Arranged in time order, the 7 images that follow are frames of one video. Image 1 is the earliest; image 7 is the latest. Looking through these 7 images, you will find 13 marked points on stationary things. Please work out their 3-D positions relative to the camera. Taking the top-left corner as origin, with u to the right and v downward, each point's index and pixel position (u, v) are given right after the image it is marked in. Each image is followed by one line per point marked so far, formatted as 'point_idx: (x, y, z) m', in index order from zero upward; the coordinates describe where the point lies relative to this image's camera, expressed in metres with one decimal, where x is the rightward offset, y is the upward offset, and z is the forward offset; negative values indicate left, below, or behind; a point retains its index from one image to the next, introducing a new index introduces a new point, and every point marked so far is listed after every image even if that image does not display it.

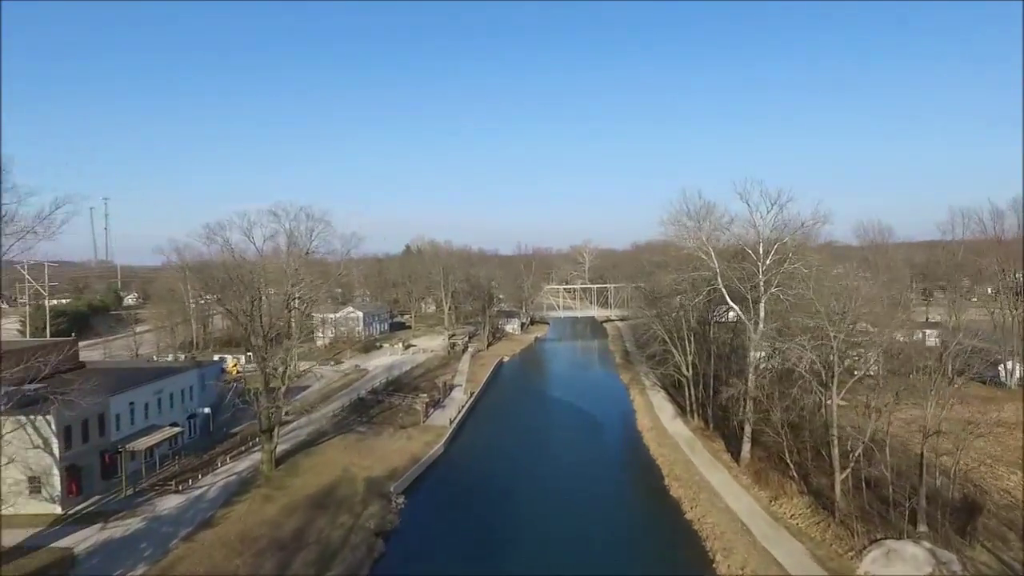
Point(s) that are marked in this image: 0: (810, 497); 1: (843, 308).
0: (+7.8, -5.4, +17.8) m
1: (+8.3, -0.5, +17.0) m
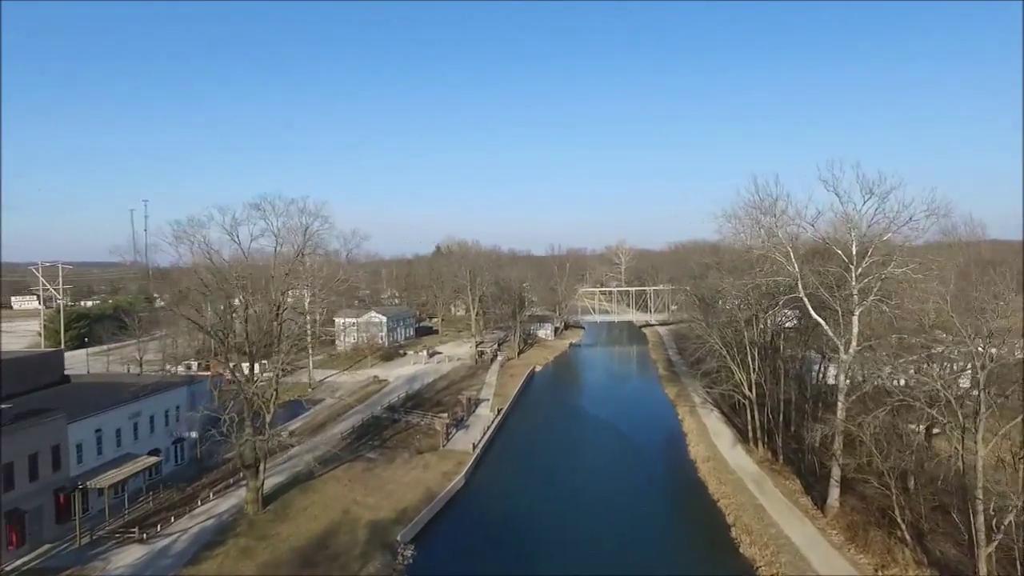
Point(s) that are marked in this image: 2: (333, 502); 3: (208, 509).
0: (+8.4, -5.7, +13.6) m
1: (+8.9, -0.7, +12.8) m
2: (-5.1, -6.1, +19.5) m
3: (-8.4, -6.1, +18.8) m
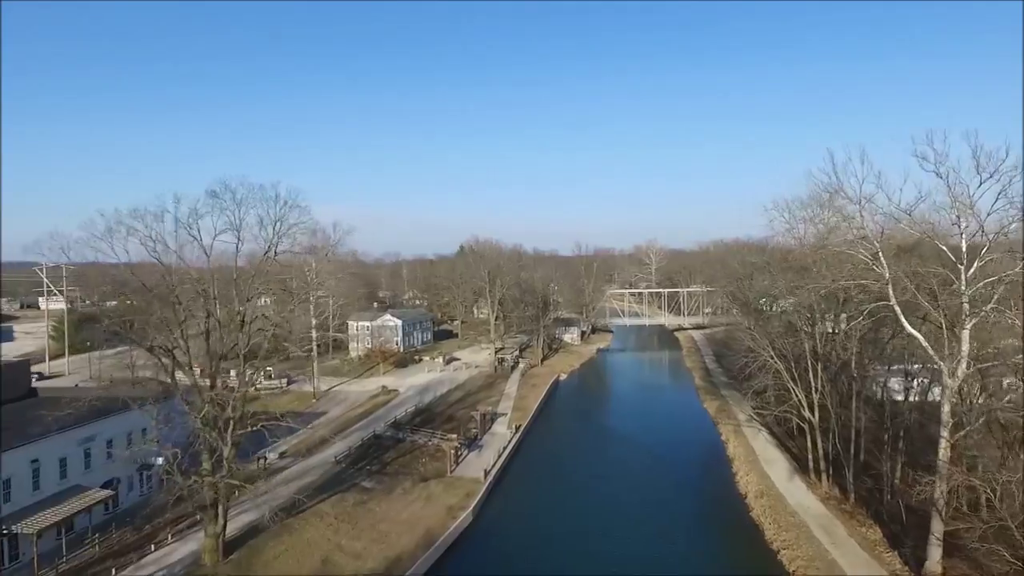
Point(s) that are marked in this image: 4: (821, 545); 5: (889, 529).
0: (+8.5, -5.8, +9.8) m
1: (+9.0, -0.8, +8.9) m
2: (-4.8, -6.2, +16.3) m
3: (-8.1, -6.2, +15.7) m
4: (+7.5, -6.2, +16.5) m
5: (+9.2, -5.9, +16.7) m
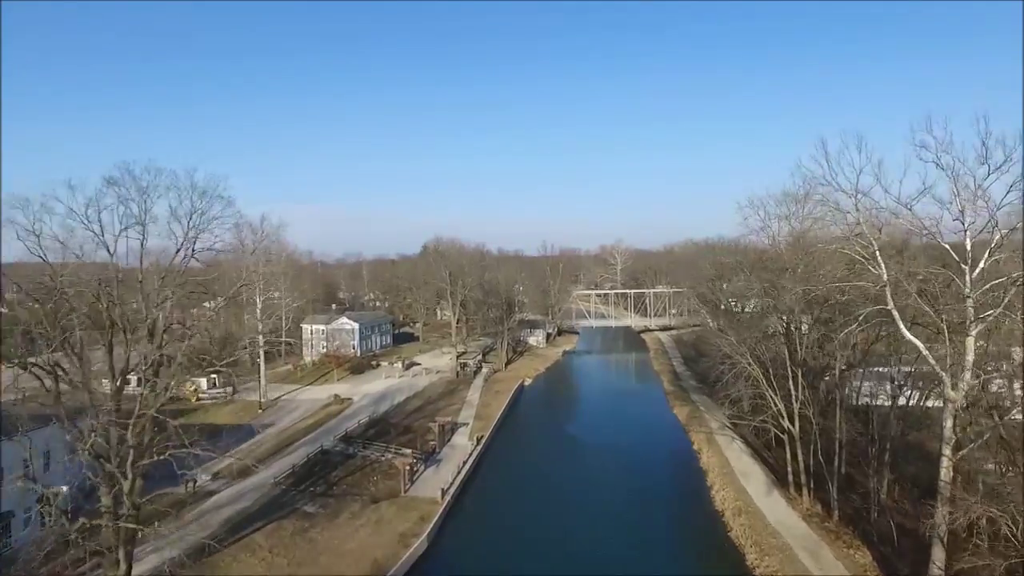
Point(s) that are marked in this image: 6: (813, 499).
0: (+7.9, -5.8, +8.4) m
1: (+8.4, -0.9, +7.6) m
2: (-5.7, -6.3, +14.2) m
3: (-9.0, -6.3, +13.5) m
4: (+6.5, -6.3, +15.1) m
5: (+8.2, -5.9, +15.4) m
6: (+8.2, -5.7, +18.4) m
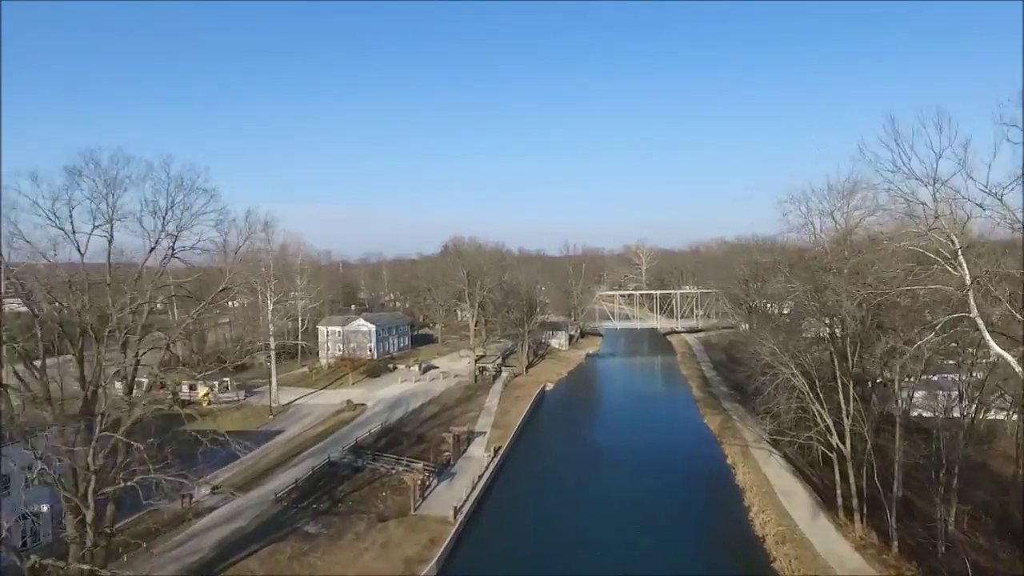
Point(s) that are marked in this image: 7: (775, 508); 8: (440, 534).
0: (+8.0, -5.9, +6.5) m
1: (+8.5, -0.9, +5.6) m
2: (-5.4, -6.3, +12.7) m
3: (-8.7, -6.3, +12.1) m
4: (+6.8, -6.3, +13.2) m
5: (+8.6, -6.0, +13.4) m
6: (+8.6, -5.8, +16.5) m
7: (+7.4, -6.2, +19.3) m
8: (-1.9, -6.6, +18.3) m
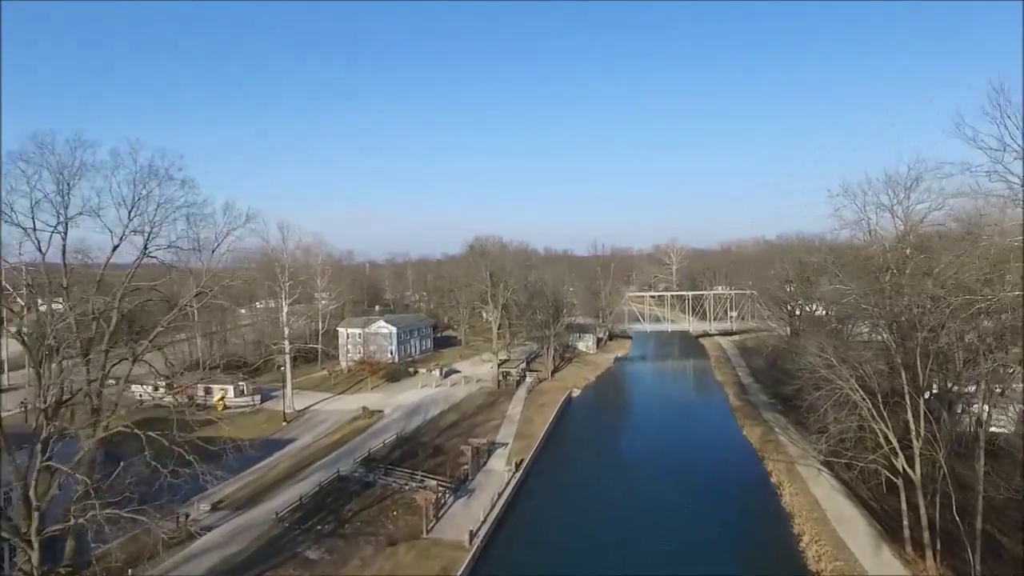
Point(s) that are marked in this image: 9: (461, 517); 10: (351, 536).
0: (+8.0, -5.9, +4.4) m
1: (+8.5, -1.0, +3.5) m
2: (-5.1, -6.4, +11.1) m
3: (-8.4, -6.3, +10.7) m
4: (+7.2, -6.4, +11.1) m
5: (+8.9, -6.0, +11.3) m
6: (+9.0, -5.8, +14.3) m
7: (+8.0, -6.3, +17.2) m
8: (-1.4, -6.6, +16.6) m
9: (-1.4, -6.5, +19.3) m
10: (-4.1, -6.3, +17.4) m
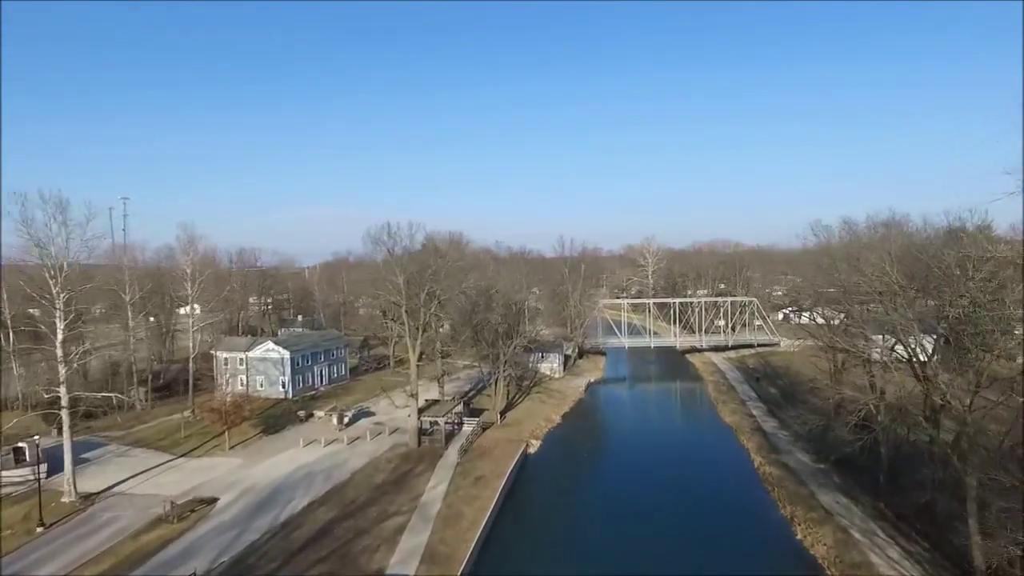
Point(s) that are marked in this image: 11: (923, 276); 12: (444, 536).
0: (+6.8, -6.2, -6.8) m
1: (+7.3, -1.3, -7.6) m
2: (-6.6, -6.7, -0.6) m
3: (-9.9, -6.6, -1.3) m
4: (+5.7, -6.7, -0.1) m
5: (+7.4, -6.4, +0.1) m
6: (+7.4, -6.2, +3.2) m
7: (+6.2, -6.6, +6.0) m
8: (-3.1, -6.9, +5.0) m
9: (-3.3, -6.8, +7.7) m
10: (-5.8, -6.6, +5.6) m
11: (+10.1, +0.6, +18.7) m
12: (-1.7, -6.4, +17.8) m
